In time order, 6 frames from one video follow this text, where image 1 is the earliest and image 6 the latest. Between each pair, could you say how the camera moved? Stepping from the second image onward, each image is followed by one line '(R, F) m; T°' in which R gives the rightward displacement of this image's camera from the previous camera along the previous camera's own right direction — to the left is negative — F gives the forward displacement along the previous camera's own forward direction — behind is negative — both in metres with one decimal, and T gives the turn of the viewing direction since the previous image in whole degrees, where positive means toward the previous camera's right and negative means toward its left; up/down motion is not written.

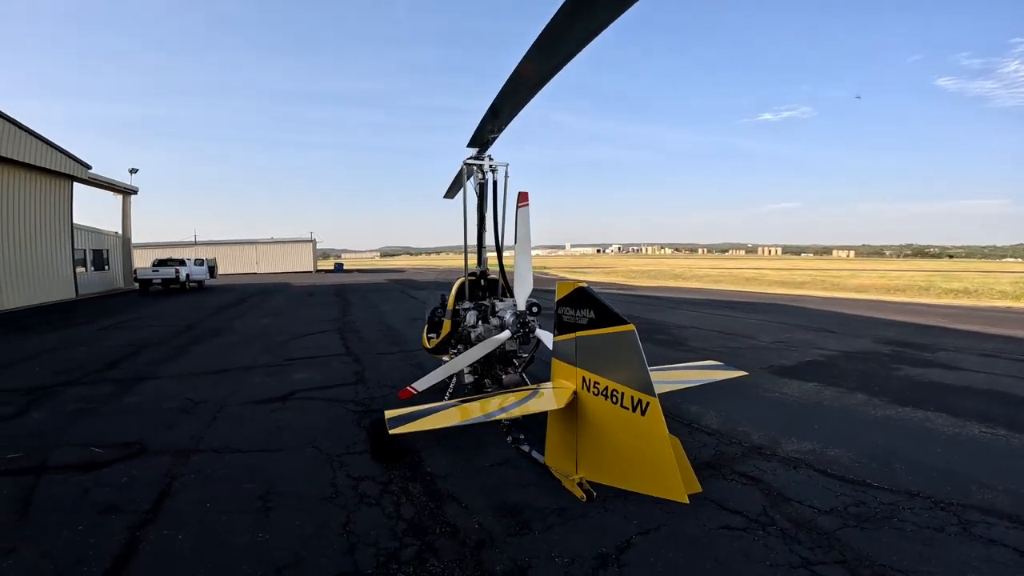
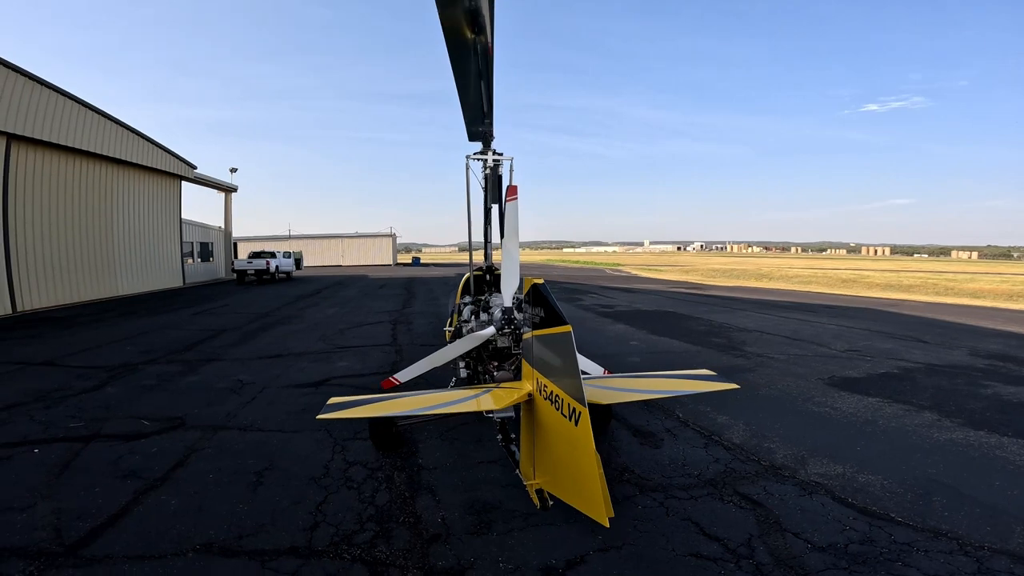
(+0.6, +0.2) m; -9°
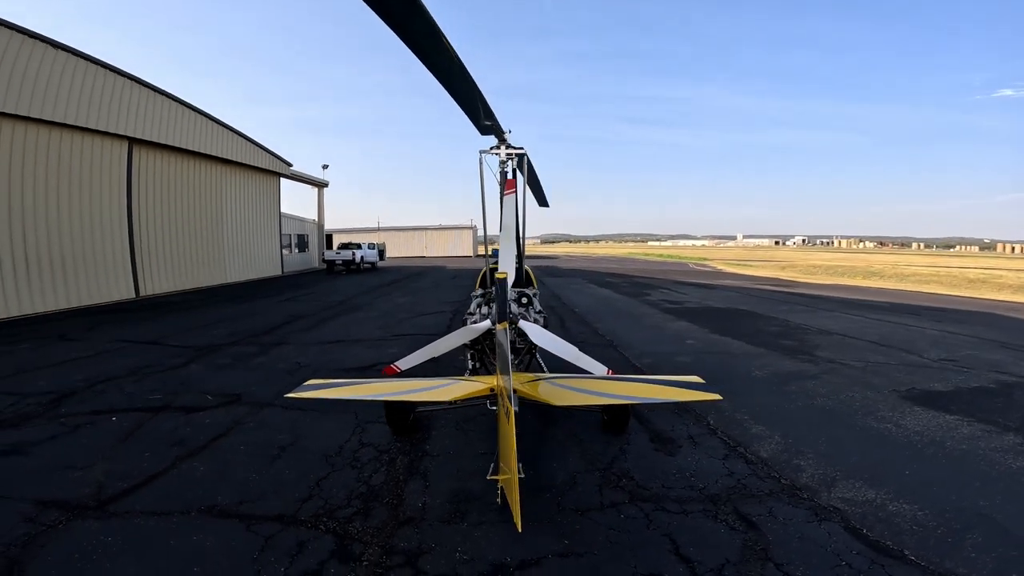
(+0.6, +0.1) m; -9°
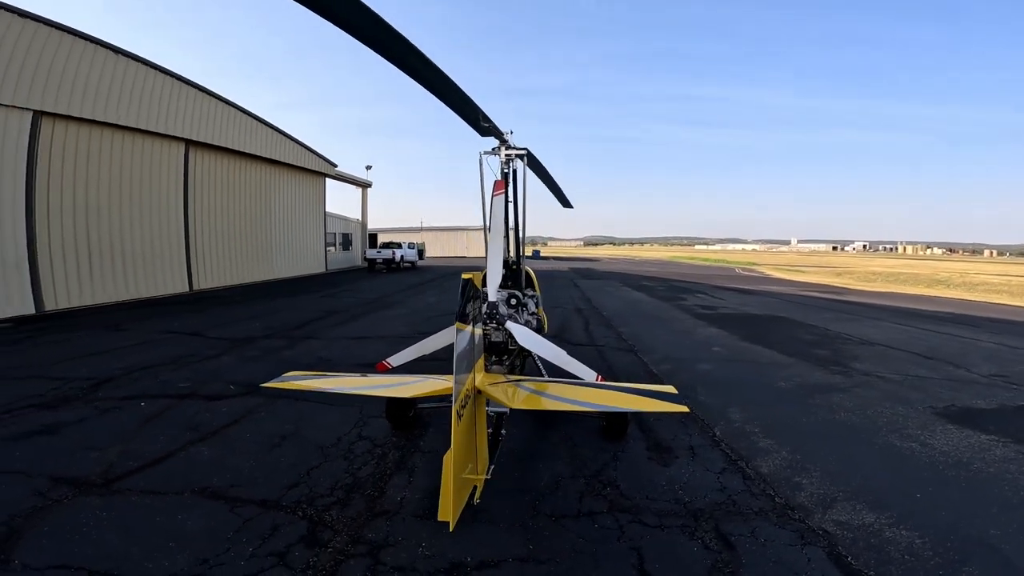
(+0.4, 0.0) m; -5°
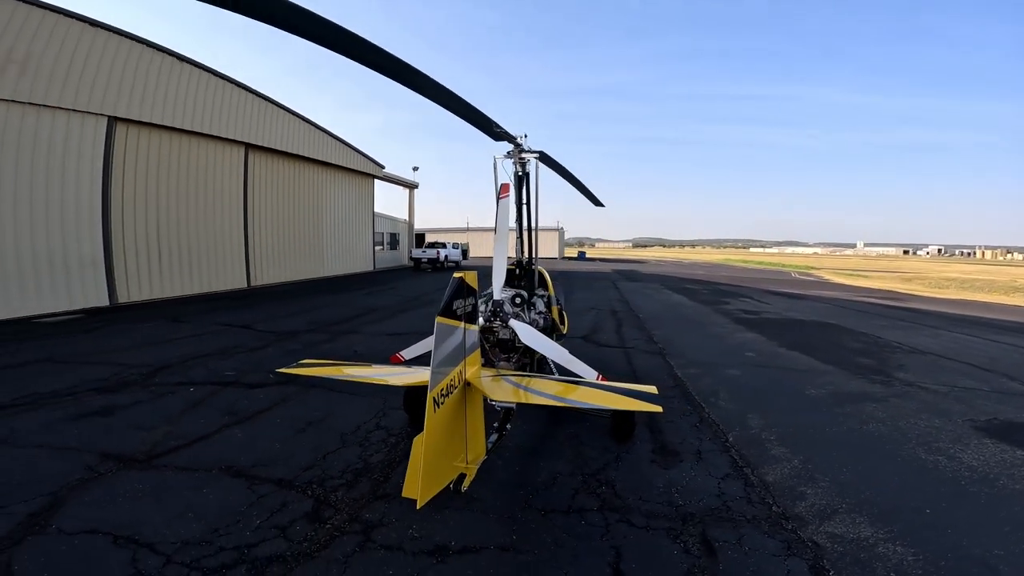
(+0.3, -0.1) m; -5°
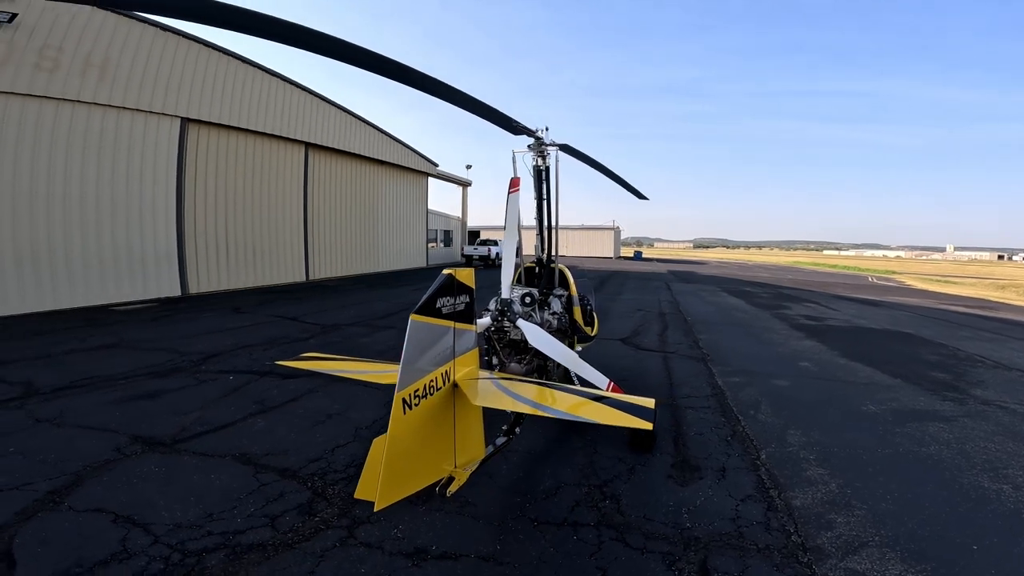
(+0.3, +0.1) m; -6°
